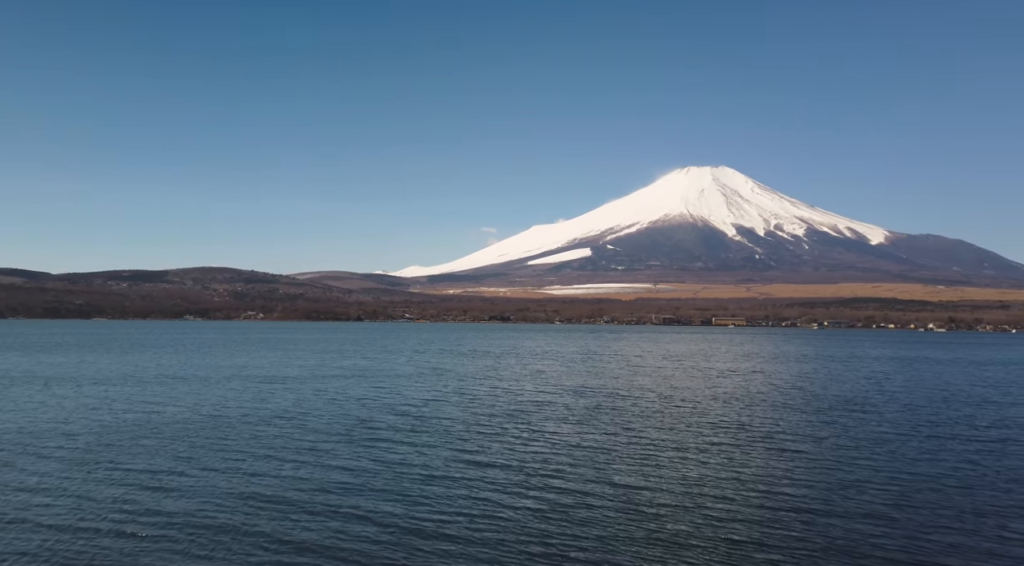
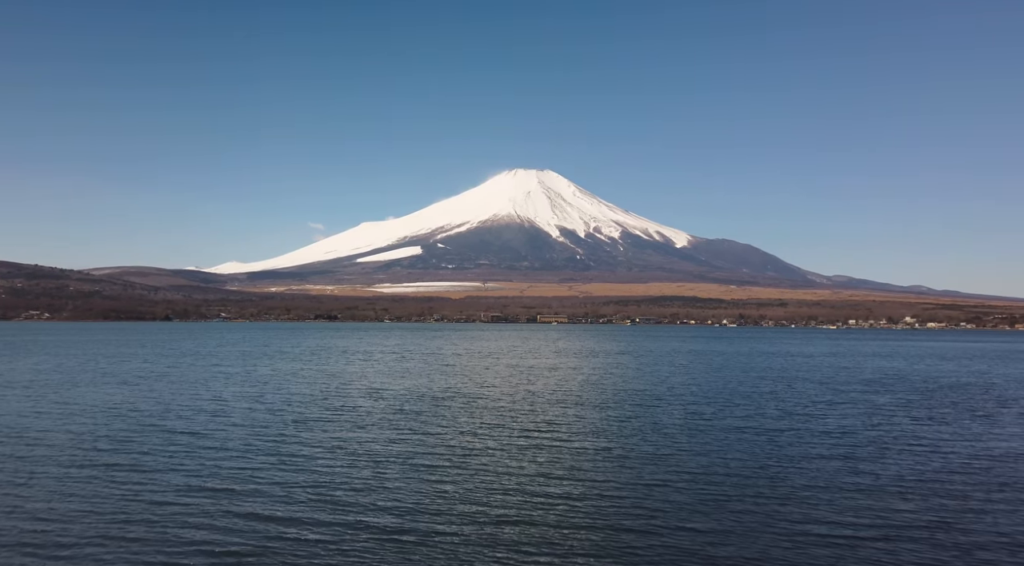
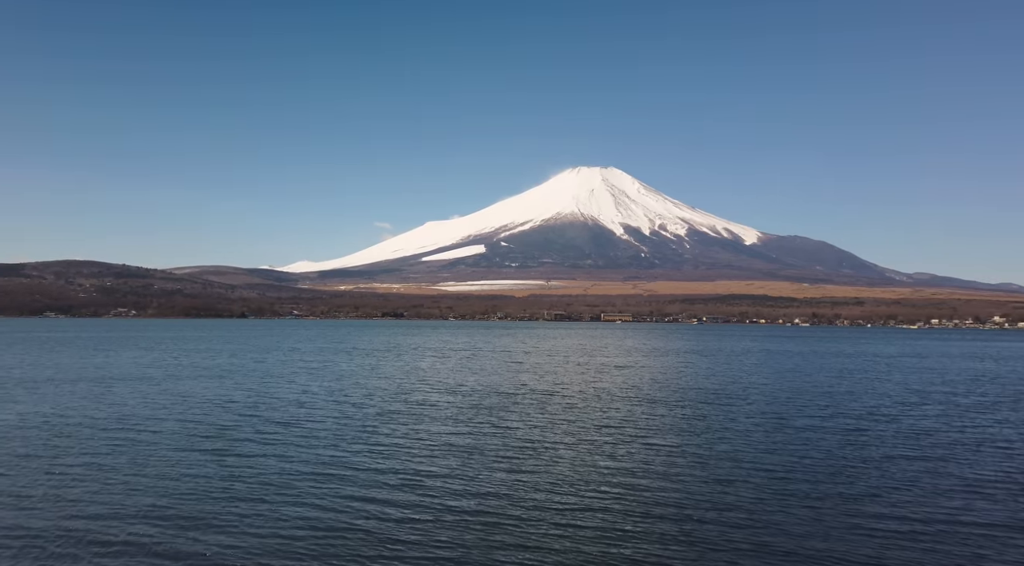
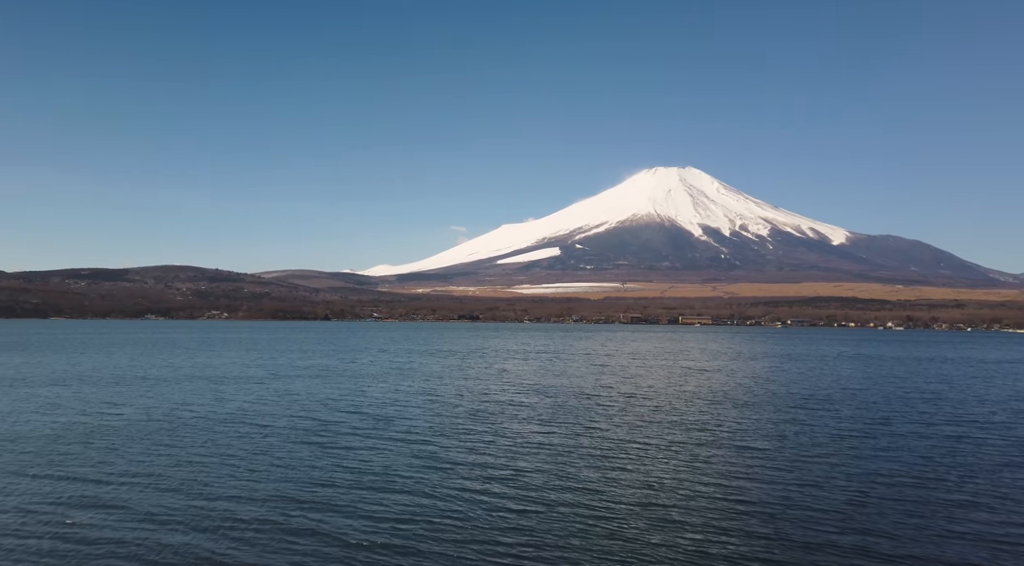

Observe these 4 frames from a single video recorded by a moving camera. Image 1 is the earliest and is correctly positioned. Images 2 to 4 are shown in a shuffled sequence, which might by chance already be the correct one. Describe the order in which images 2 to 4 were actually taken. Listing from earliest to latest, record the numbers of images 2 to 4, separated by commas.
4, 3, 2
